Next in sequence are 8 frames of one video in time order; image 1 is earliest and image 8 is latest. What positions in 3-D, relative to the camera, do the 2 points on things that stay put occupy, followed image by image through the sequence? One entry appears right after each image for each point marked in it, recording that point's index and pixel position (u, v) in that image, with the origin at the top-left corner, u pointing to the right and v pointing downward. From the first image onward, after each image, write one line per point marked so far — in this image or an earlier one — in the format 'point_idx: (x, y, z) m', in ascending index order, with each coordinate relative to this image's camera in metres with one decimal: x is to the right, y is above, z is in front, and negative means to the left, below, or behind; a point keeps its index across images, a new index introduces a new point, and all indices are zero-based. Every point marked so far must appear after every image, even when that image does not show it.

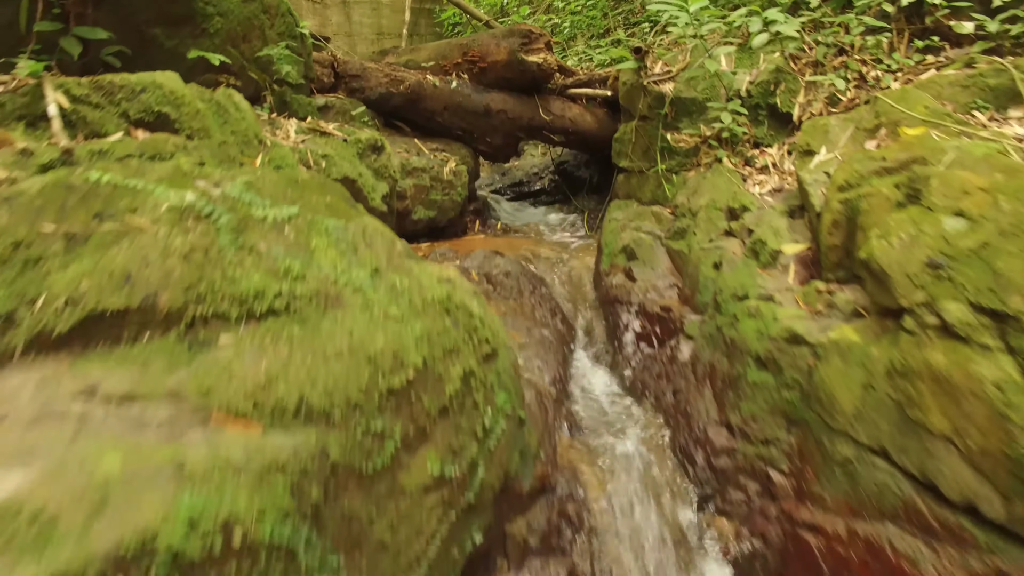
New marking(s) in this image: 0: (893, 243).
0: (+1.0, +0.1, +1.7) m
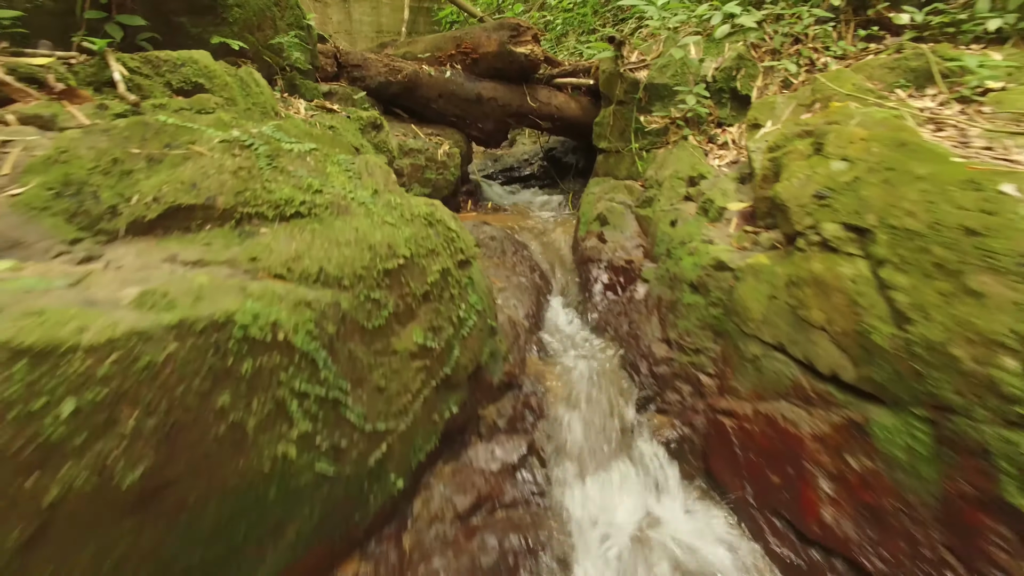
0: (+0.9, +0.3, +2.1) m
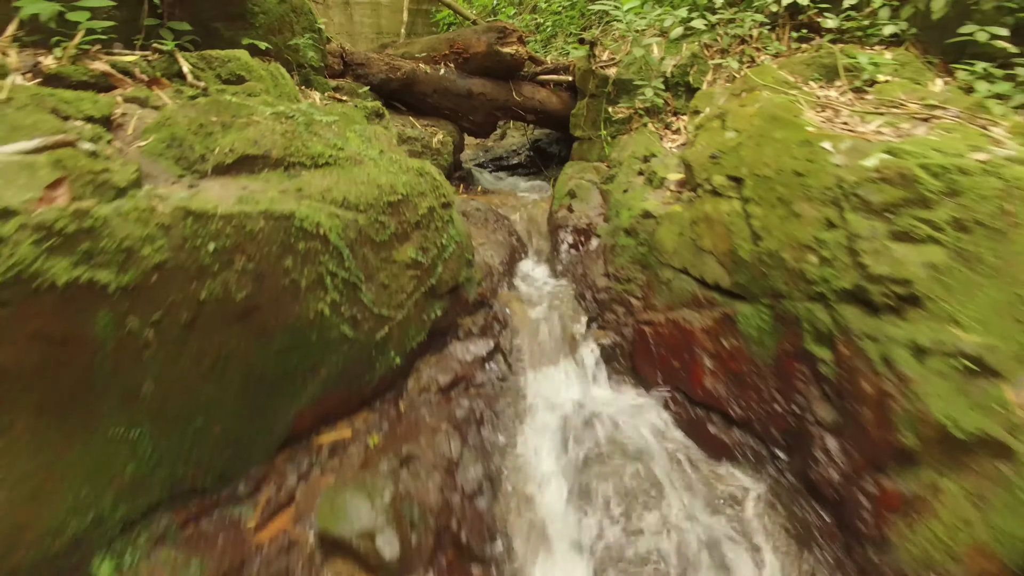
0: (+0.8, +0.6, +2.8) m
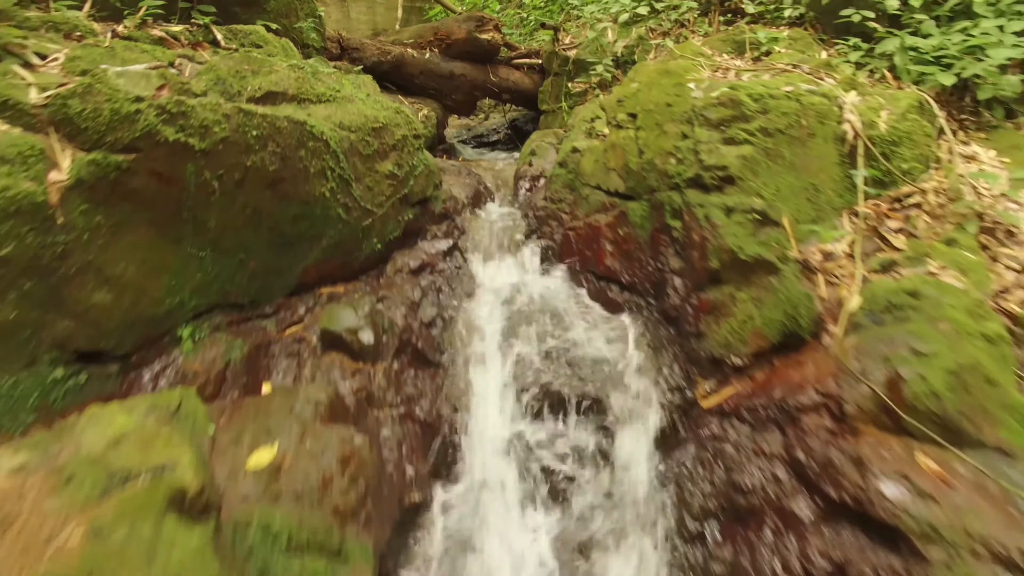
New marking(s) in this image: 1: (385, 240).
0: (+0.6, +1.0, +3.6) m
1: (-0.6, +0.2, +3.1) m
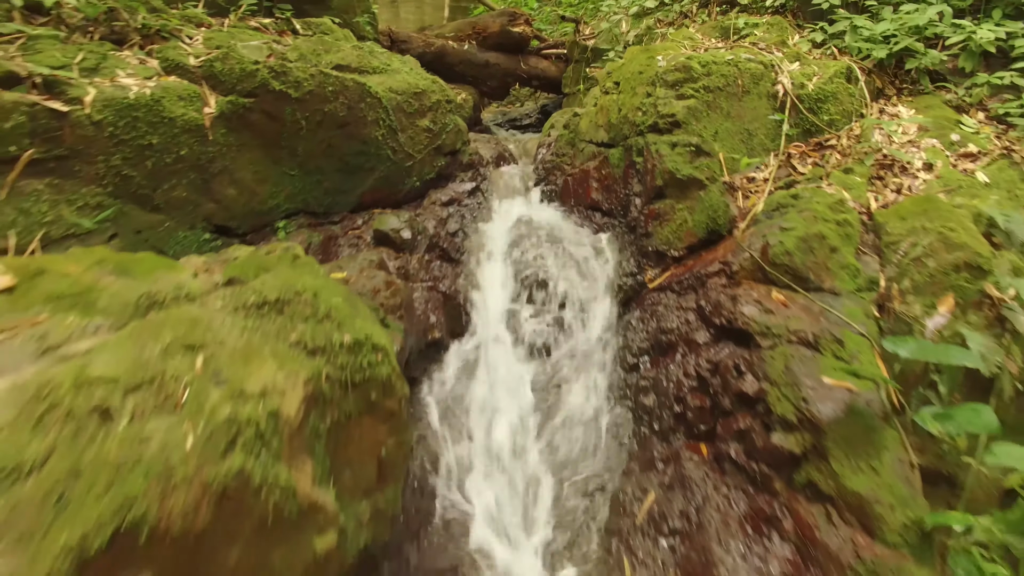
0: (+0.6, +1.5, +4.5) m
1: (-0.5, +0.7, +4.1) m
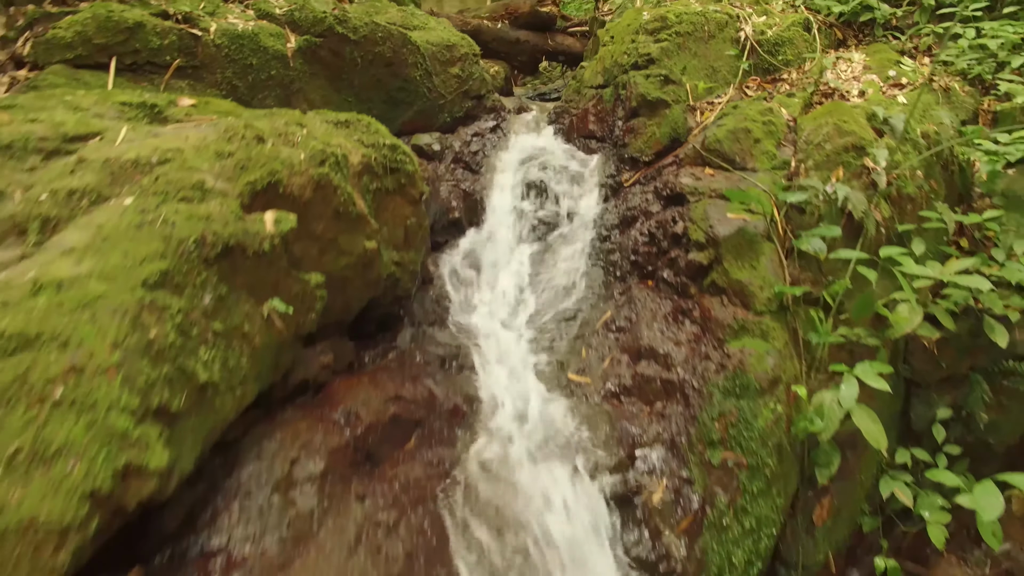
0: (+0.8, +2.1, +5.4) m
1: (-0.5, +1.3, +5.1) m
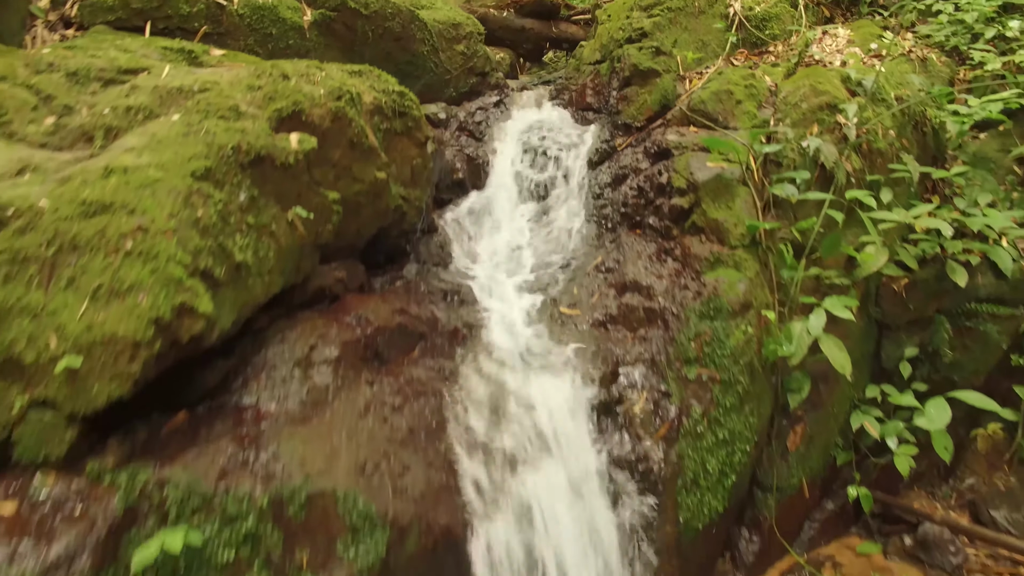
0: (+0.8, +2.4, +5.7) m
1: (-0.4, +1.6, +5.4) m
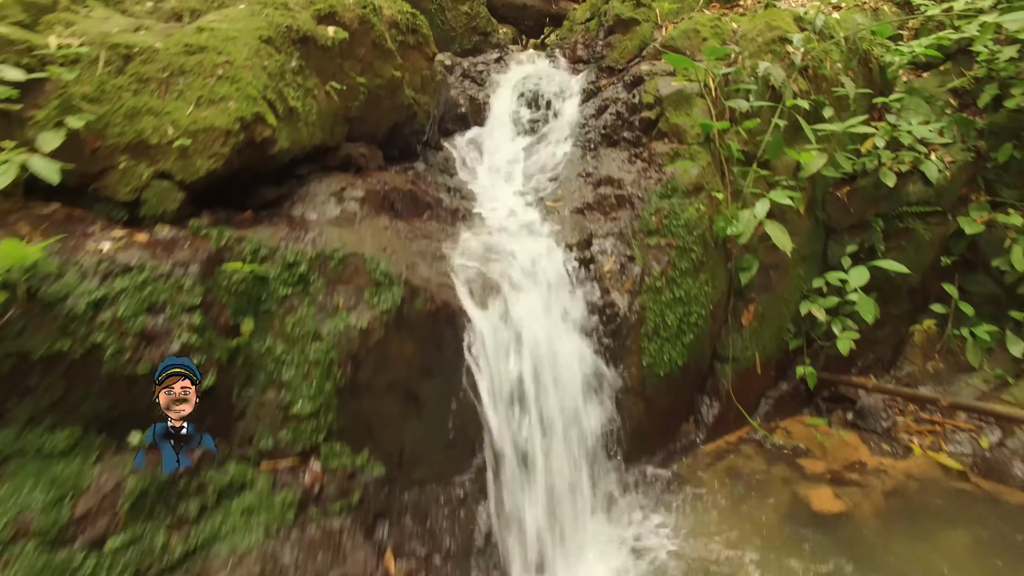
0: (+0.8, +2.9, +6.3) m
1: (-0.4, +2.2, +6.0) m
